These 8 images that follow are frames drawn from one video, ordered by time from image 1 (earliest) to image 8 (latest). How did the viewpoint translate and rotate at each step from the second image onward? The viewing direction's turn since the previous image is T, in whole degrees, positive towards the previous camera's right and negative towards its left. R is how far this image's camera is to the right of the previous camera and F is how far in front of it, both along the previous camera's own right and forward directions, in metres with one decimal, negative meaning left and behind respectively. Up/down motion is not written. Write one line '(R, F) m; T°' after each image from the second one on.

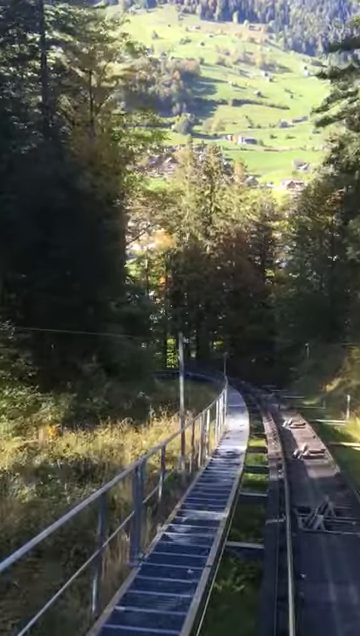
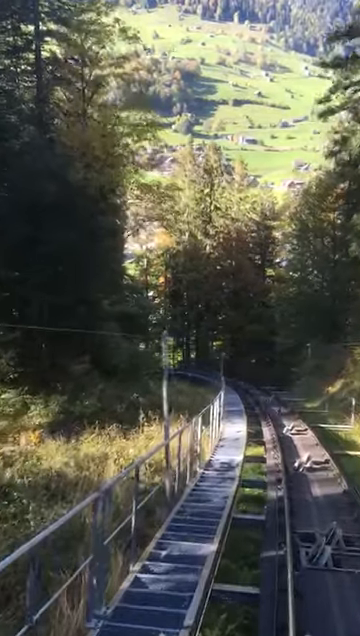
(+0.2, +1.0) m; 0°
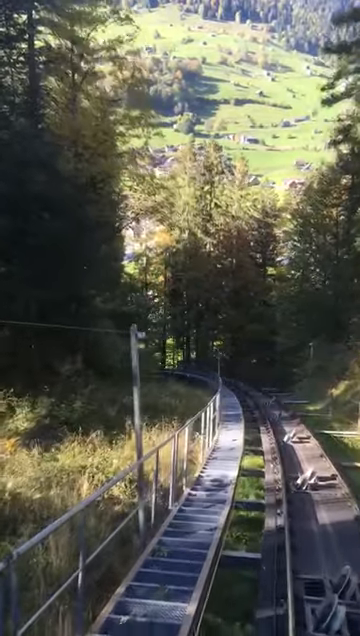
(+0.2, +1.2) m; 0°
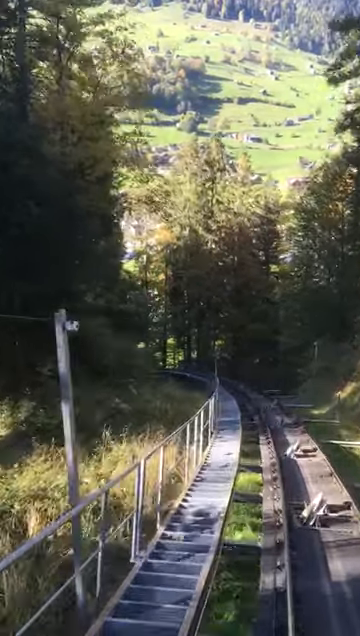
(+0.3, +1.6) m; 0°
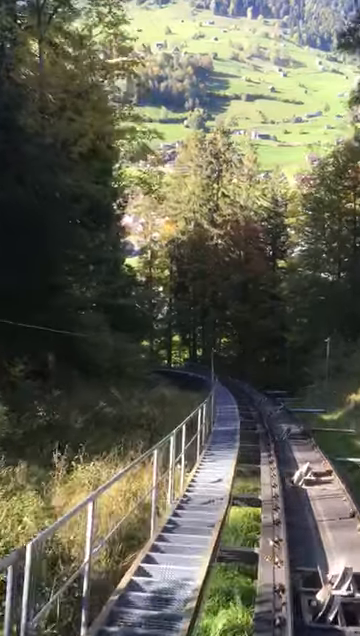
(+0.4, +2.2) m; -1°
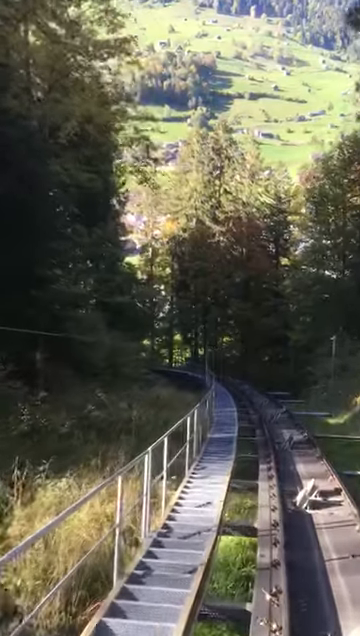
(+0.2, +1.2) m; 0°
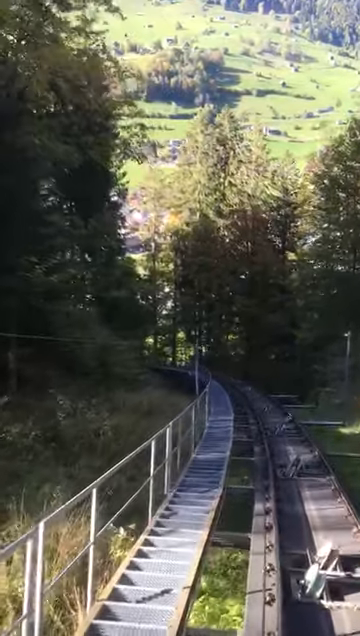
(+0.4, +2.3) m; -1°
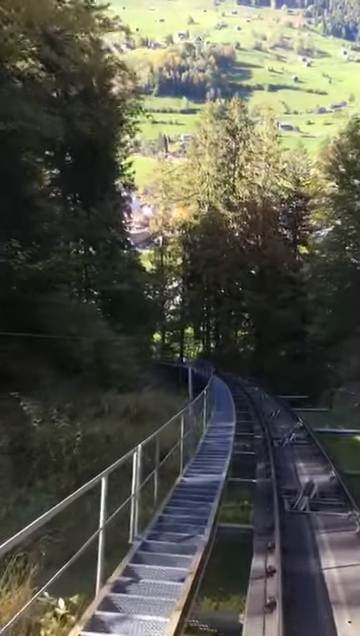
(+0.3, +1.8) m; -1°
